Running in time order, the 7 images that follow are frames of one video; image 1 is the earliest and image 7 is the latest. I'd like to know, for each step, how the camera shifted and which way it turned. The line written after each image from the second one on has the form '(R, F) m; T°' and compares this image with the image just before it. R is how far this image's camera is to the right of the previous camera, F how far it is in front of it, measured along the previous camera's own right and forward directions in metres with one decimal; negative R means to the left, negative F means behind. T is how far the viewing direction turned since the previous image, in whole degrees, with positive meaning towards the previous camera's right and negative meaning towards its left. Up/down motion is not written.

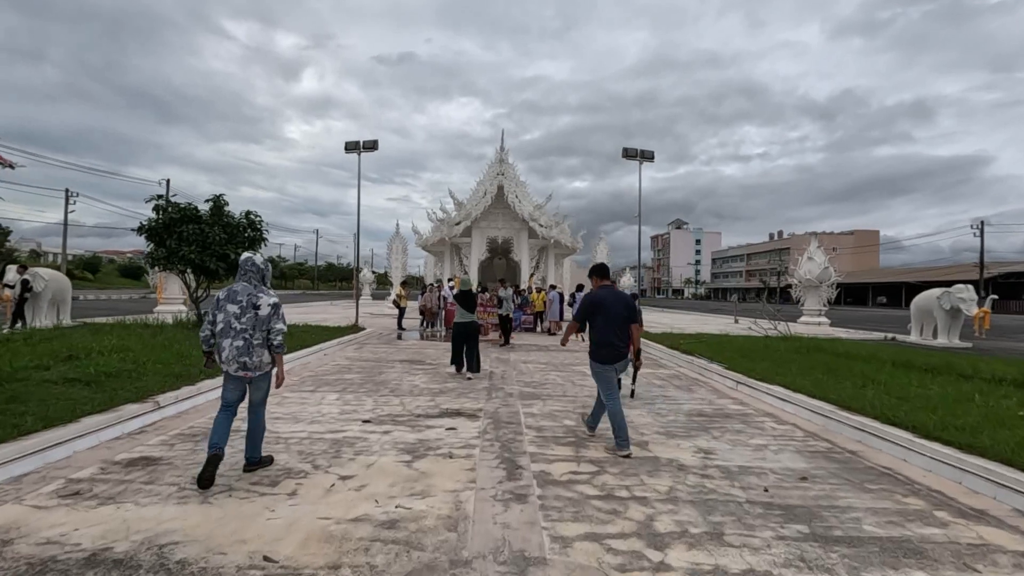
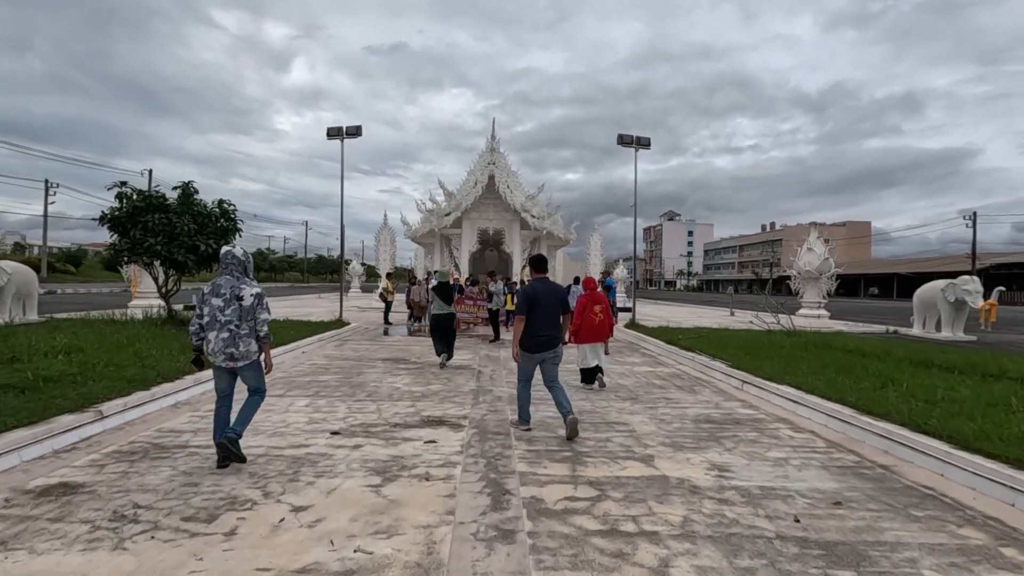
(+0.1, +0.7) m; +1°
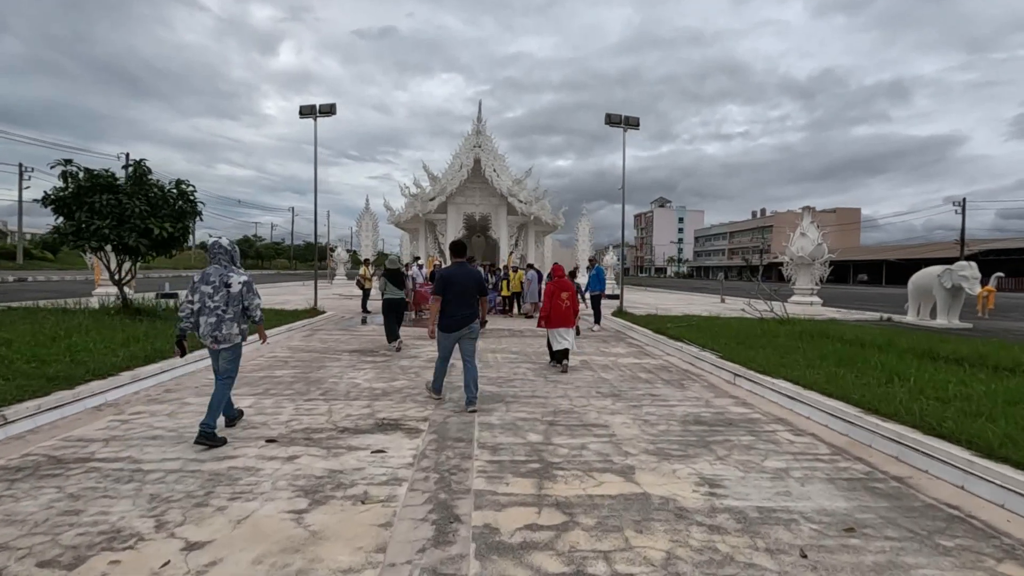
(+0.3, +0.7) m; +1°
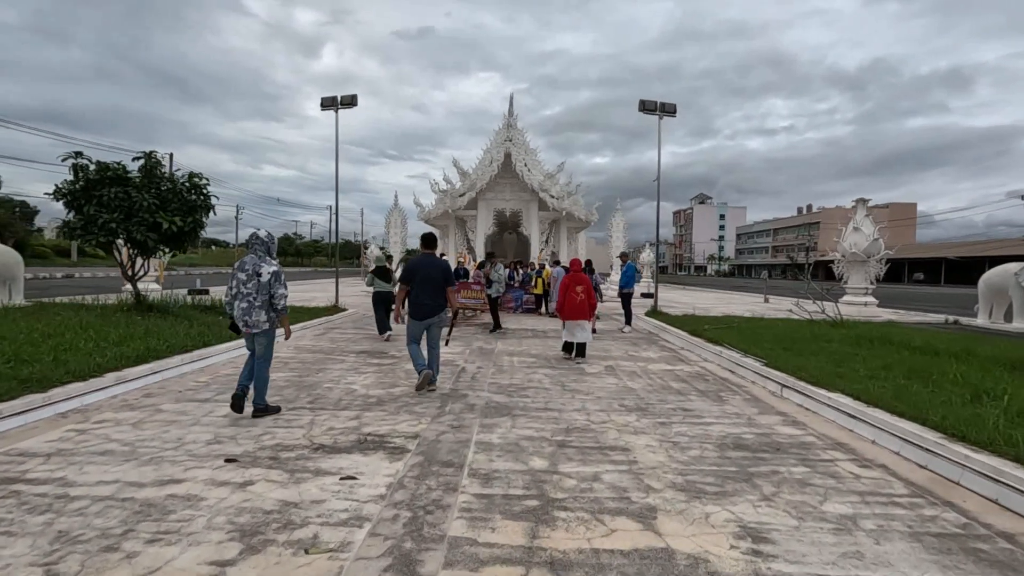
(+0.3, +0.8) m; -4°
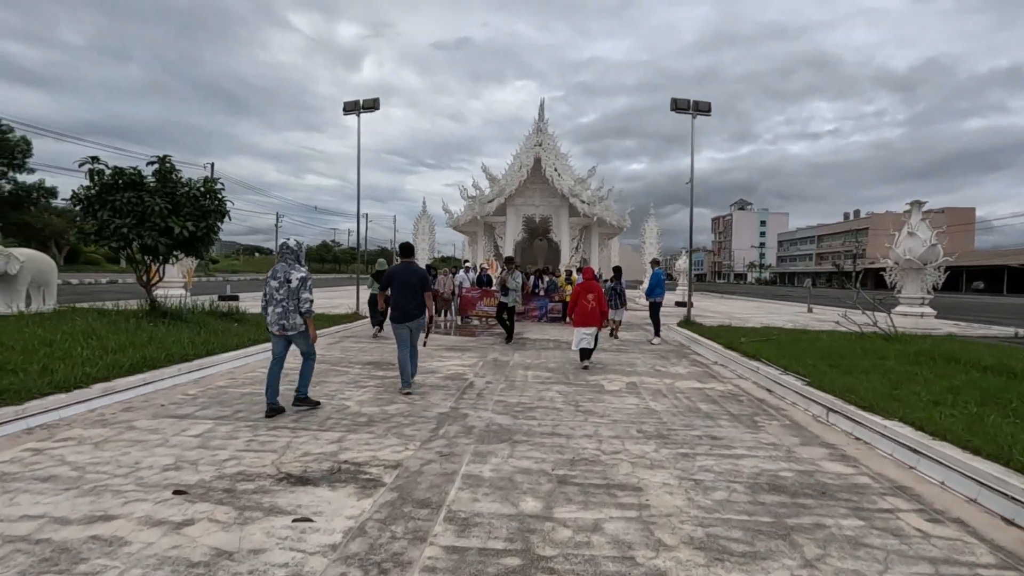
(+0.3, +0.6) m; -4°
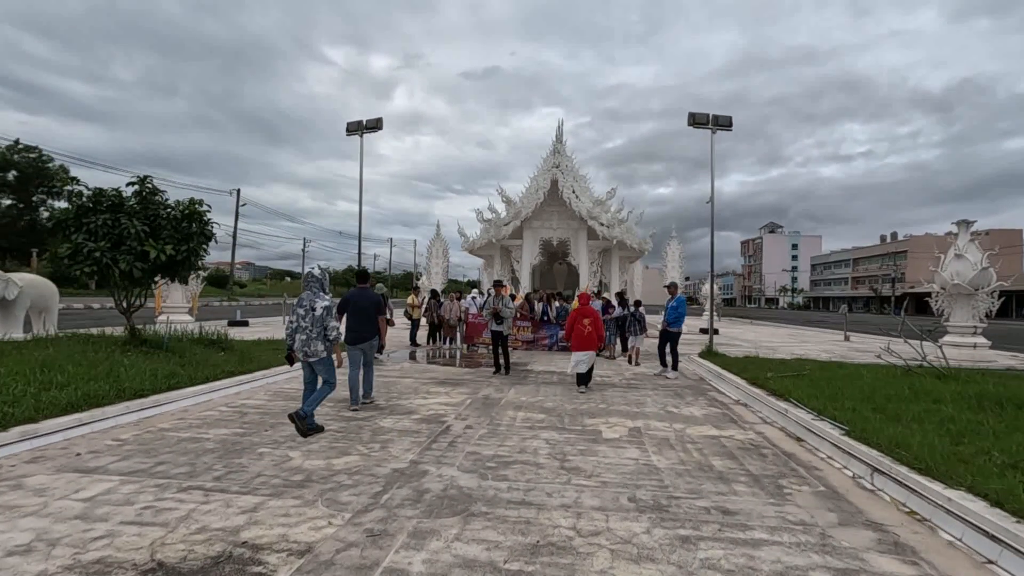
(+0.5, +0.9) m; -3°
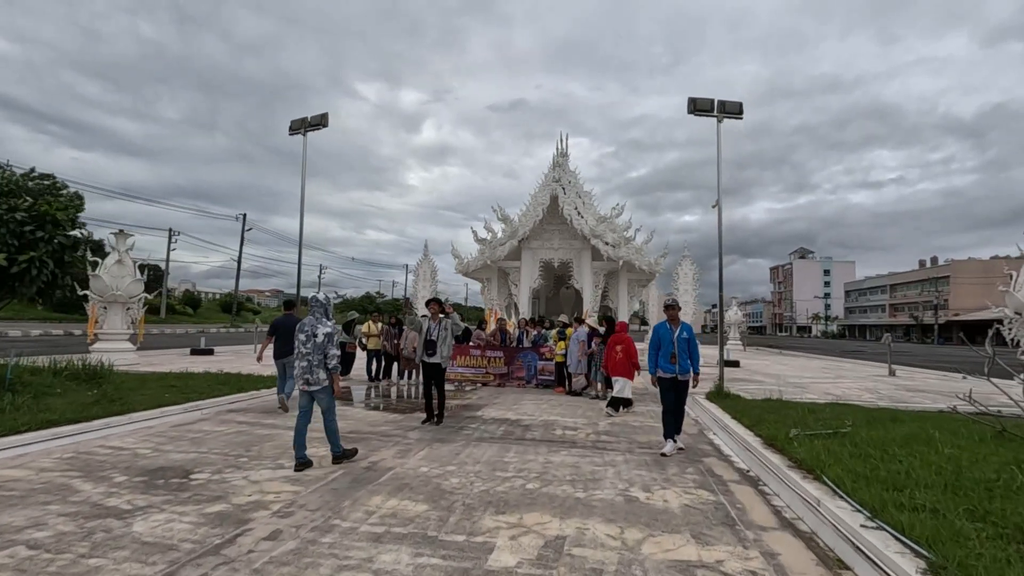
(+1.3, +2.5) m; -3°
